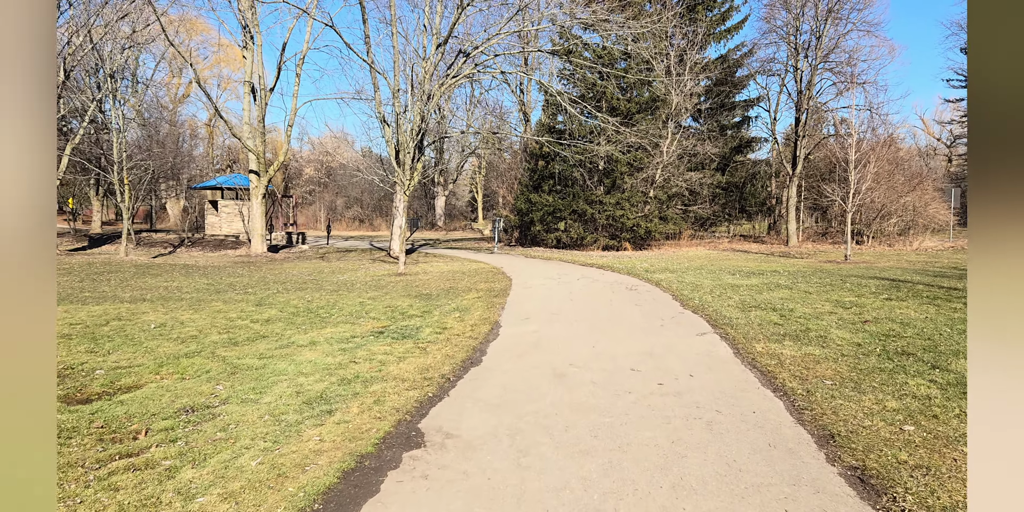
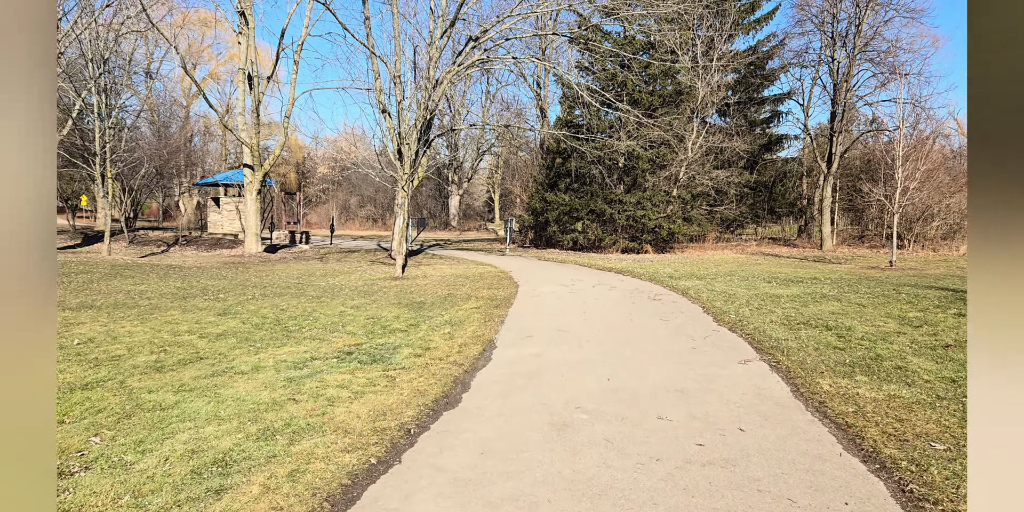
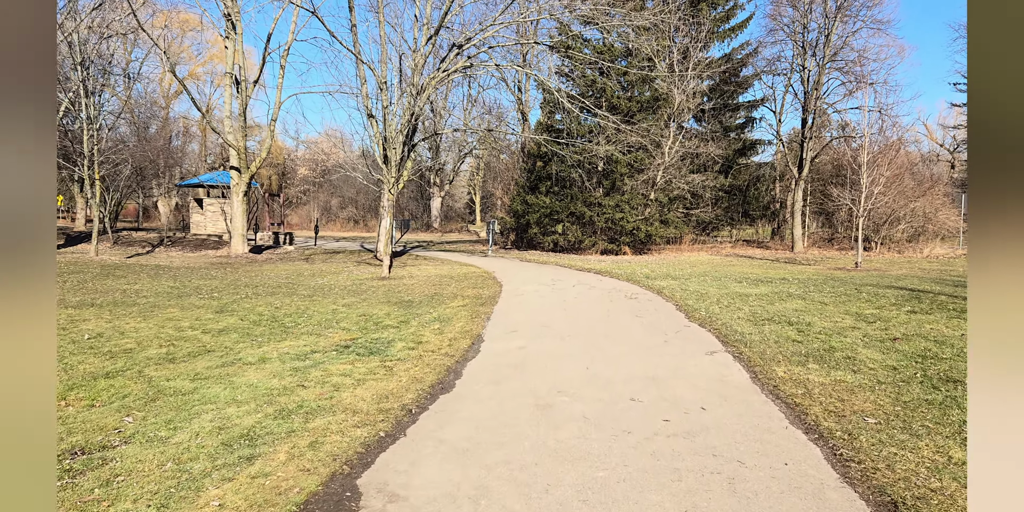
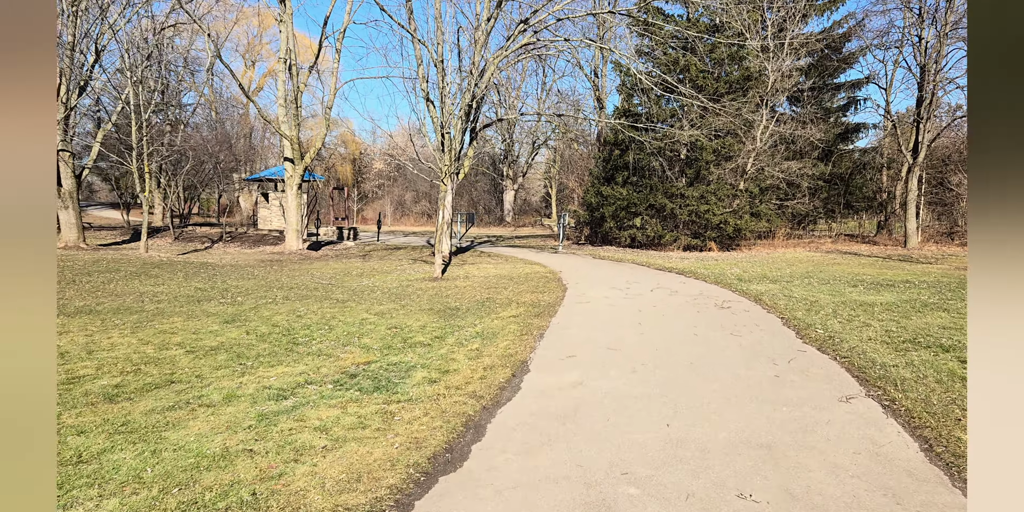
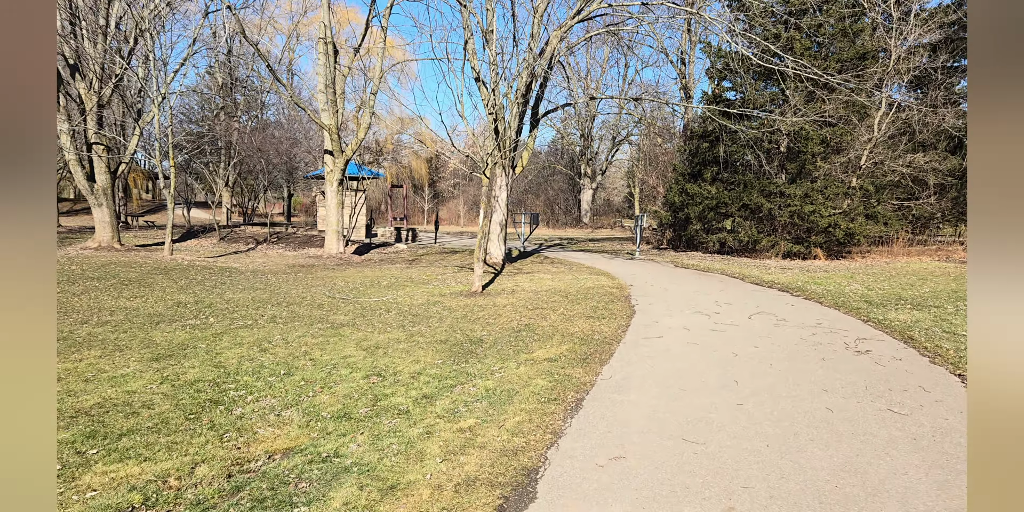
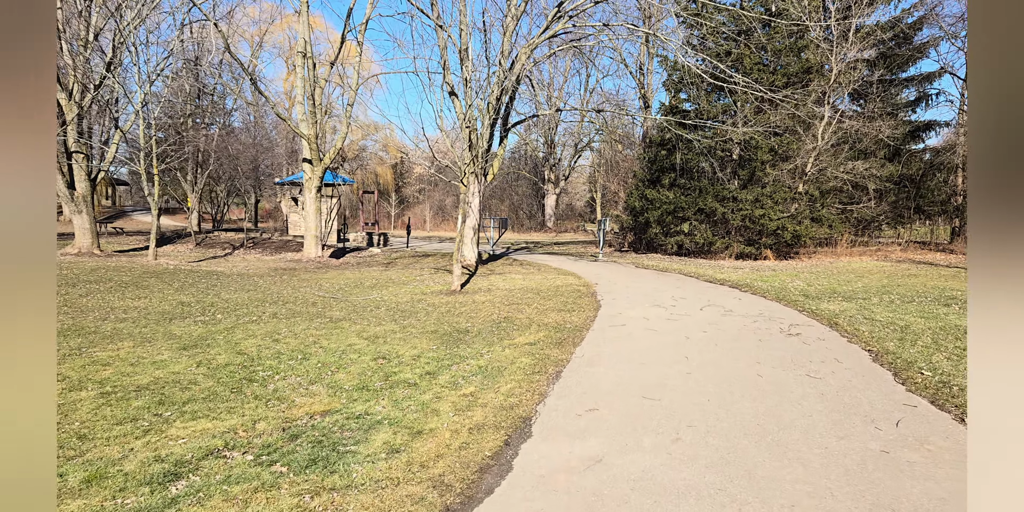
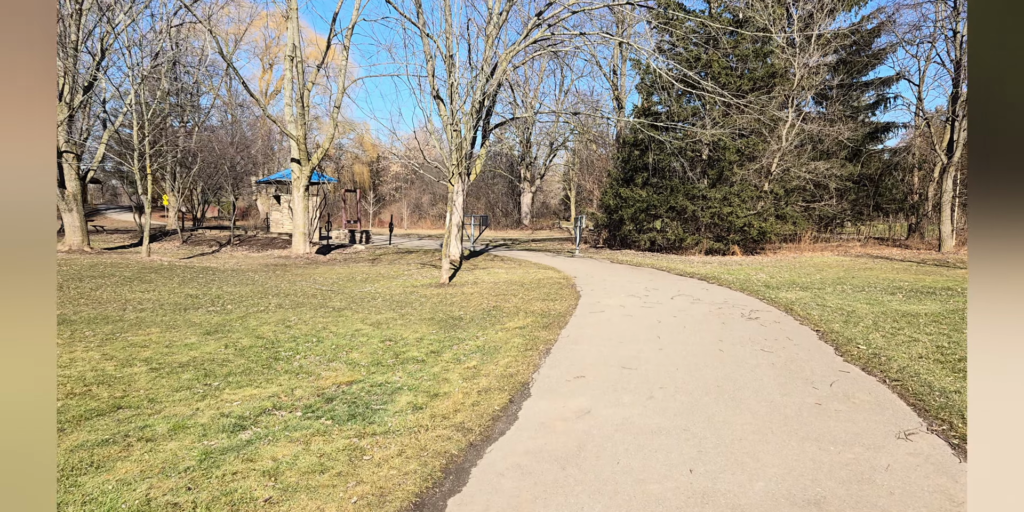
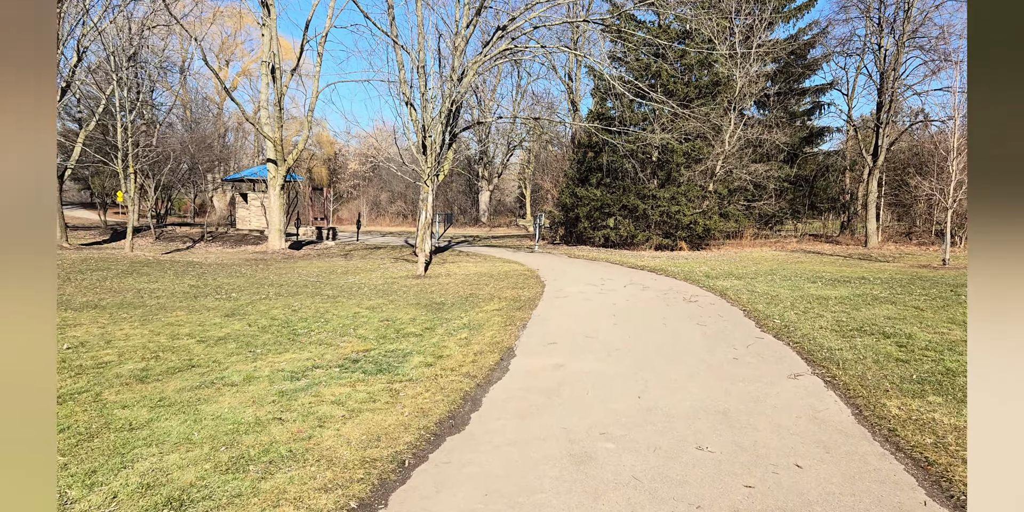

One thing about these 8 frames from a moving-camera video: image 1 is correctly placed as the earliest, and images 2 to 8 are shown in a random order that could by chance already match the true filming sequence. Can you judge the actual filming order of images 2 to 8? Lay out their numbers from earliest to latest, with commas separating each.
3, 2, 8, 4, 7, 6, 5
